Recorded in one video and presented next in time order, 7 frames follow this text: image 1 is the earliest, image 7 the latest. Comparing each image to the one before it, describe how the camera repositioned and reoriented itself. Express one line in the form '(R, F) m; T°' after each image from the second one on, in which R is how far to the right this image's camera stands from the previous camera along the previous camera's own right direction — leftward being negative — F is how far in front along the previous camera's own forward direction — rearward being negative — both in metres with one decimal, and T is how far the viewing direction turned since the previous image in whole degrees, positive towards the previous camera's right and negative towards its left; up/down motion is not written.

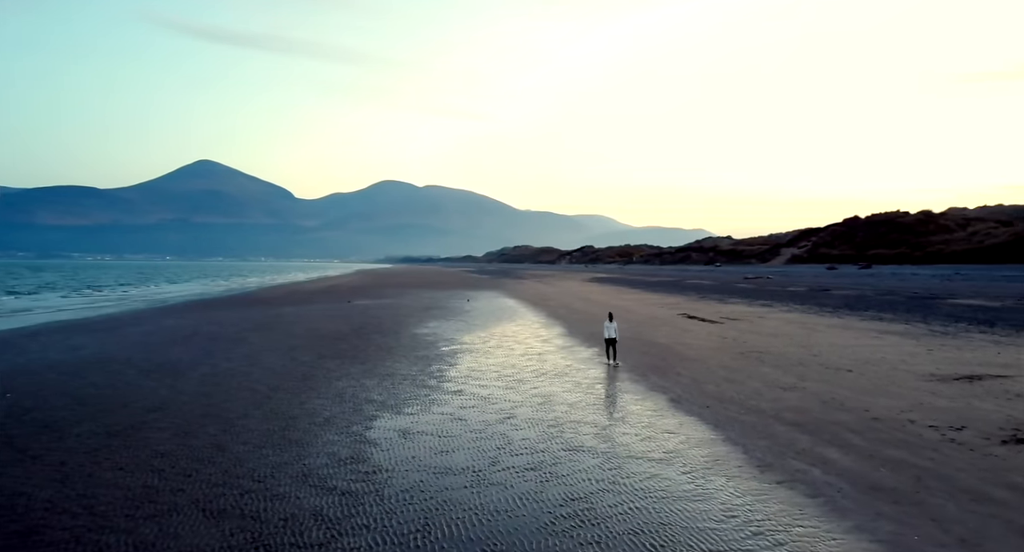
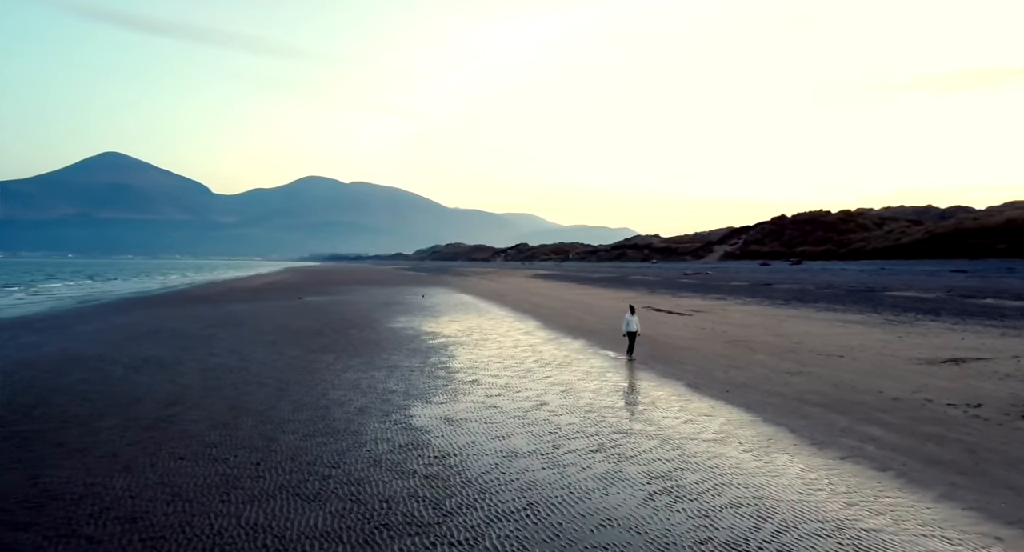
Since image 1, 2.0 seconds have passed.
(-1.0, +0.1) m; +3°
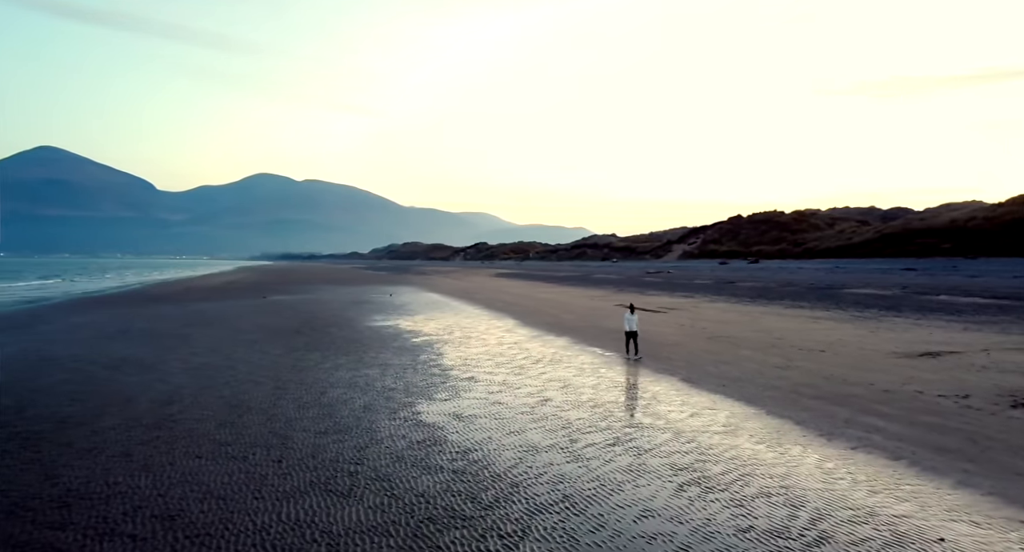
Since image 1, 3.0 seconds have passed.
(-0.5, 0.0) m; +2°
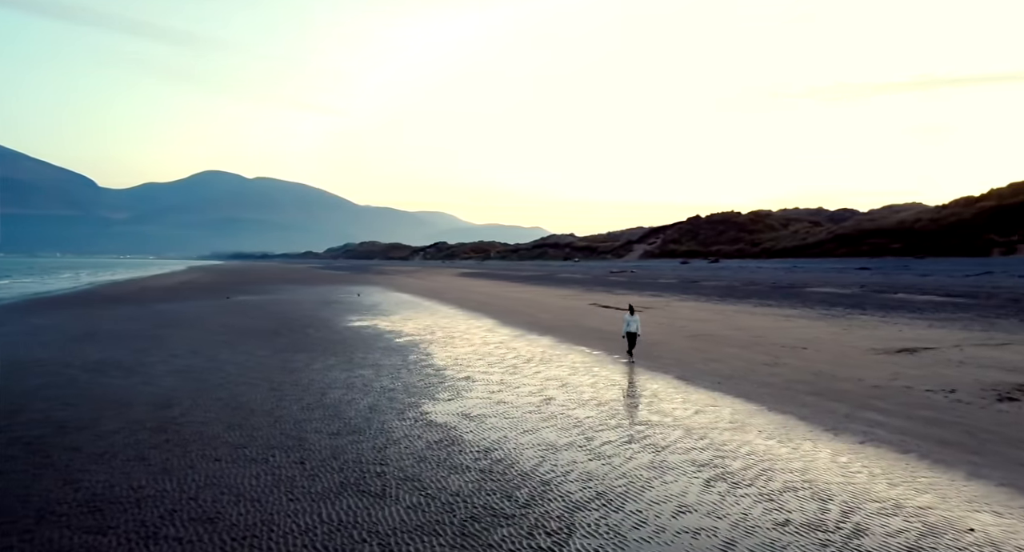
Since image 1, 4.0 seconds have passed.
(-0.4, 0.0) m; +2°
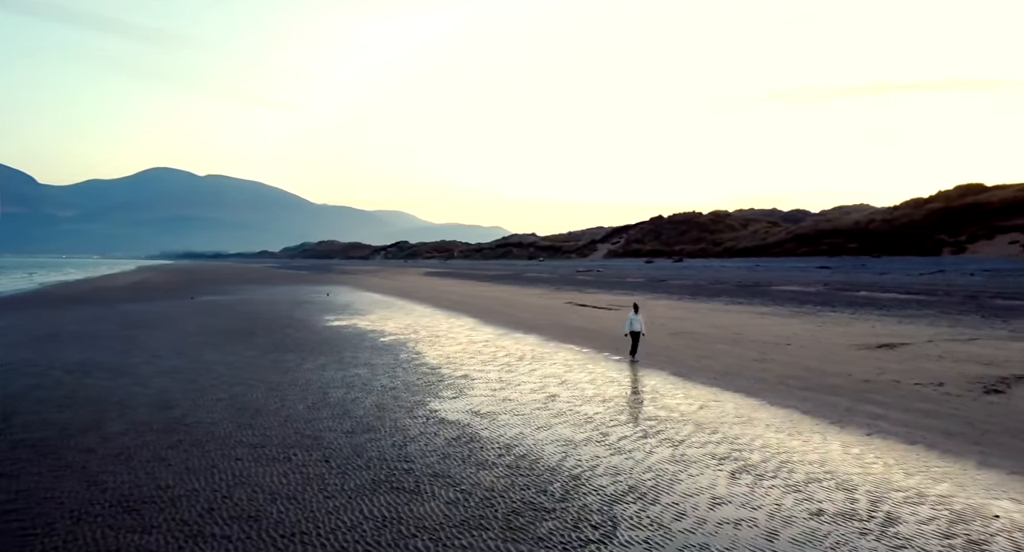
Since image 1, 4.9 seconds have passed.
(-0.4, 0.0) m; +2°
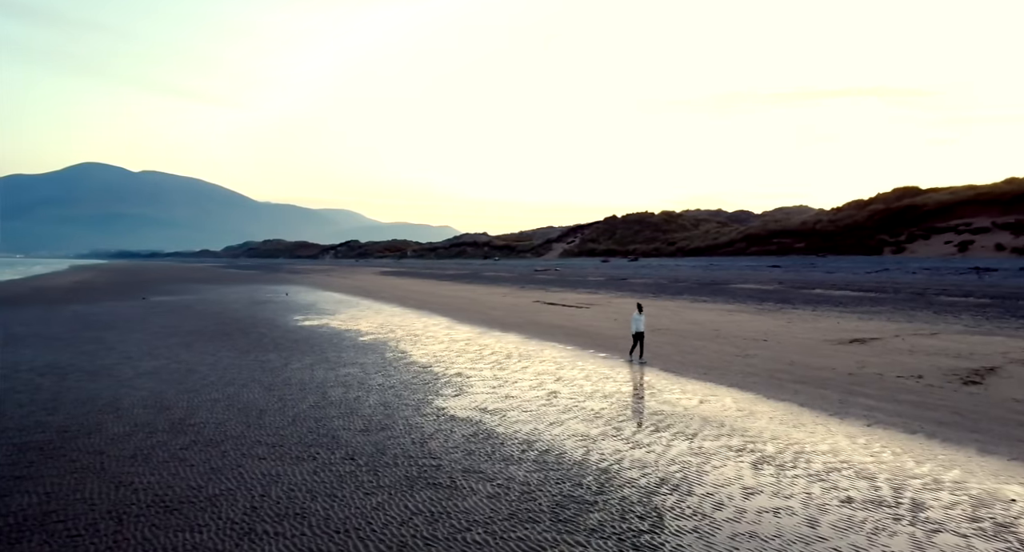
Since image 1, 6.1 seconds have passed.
(-0.5, 0.0) m; +3°
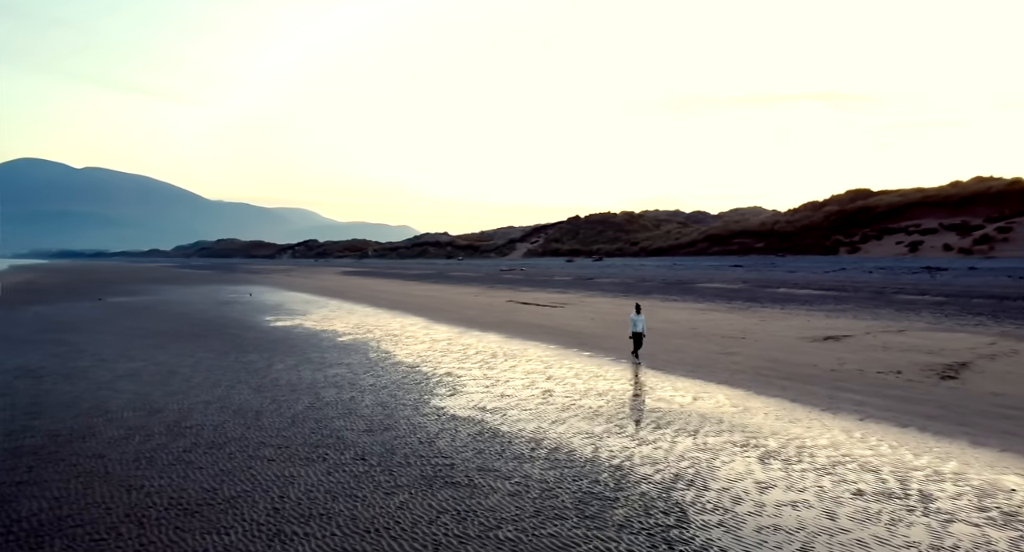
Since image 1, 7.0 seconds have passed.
(-0.3, 0.0) m; +2°
